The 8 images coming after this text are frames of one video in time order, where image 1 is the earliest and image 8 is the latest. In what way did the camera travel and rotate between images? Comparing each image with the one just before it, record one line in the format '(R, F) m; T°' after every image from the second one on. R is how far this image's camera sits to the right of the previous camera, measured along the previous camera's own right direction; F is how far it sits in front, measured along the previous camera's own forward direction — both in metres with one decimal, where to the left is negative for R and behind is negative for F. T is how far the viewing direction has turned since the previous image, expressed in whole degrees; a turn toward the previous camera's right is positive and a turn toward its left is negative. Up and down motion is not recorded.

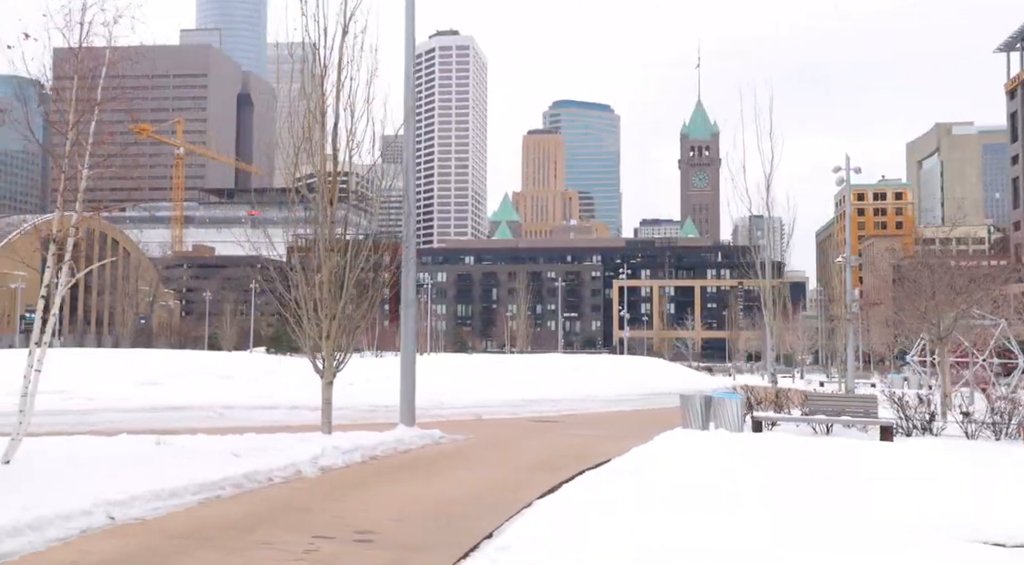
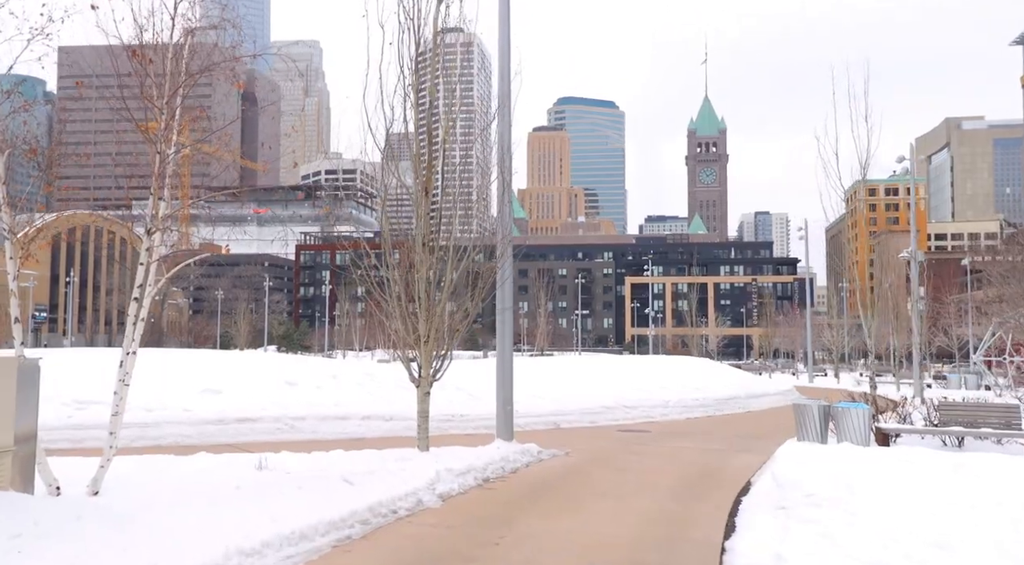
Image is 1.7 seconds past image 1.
(-1.6, +1.7) m; 0°
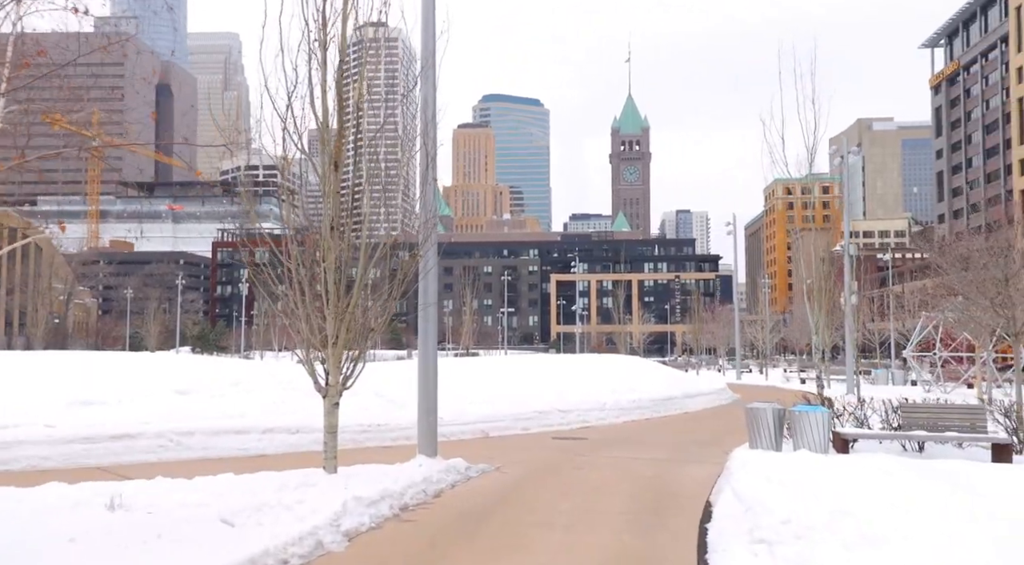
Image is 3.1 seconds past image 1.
(0.0, +1.9) m; +4°
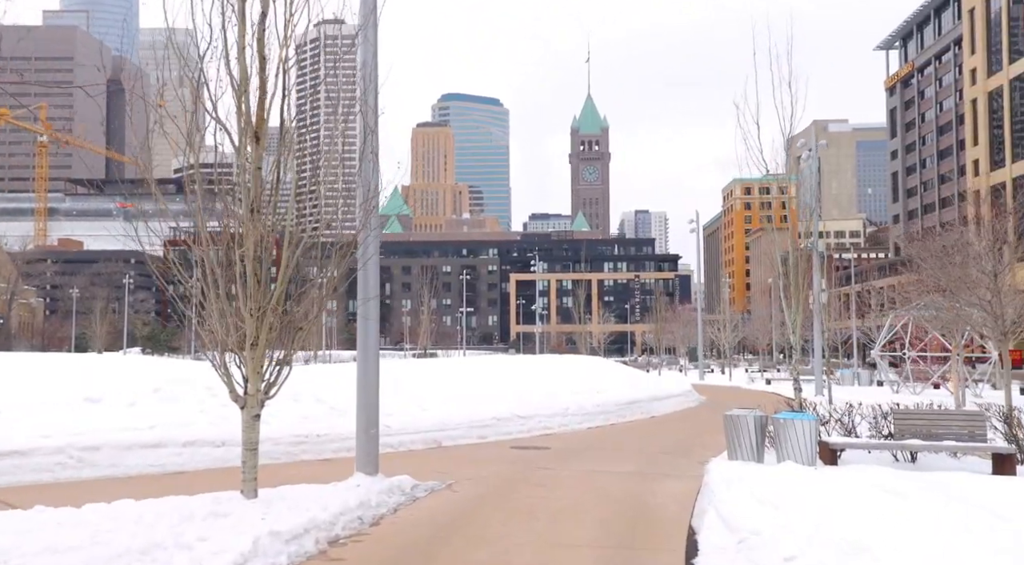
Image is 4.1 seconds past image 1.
(+0.1, +1.6) m; +2°
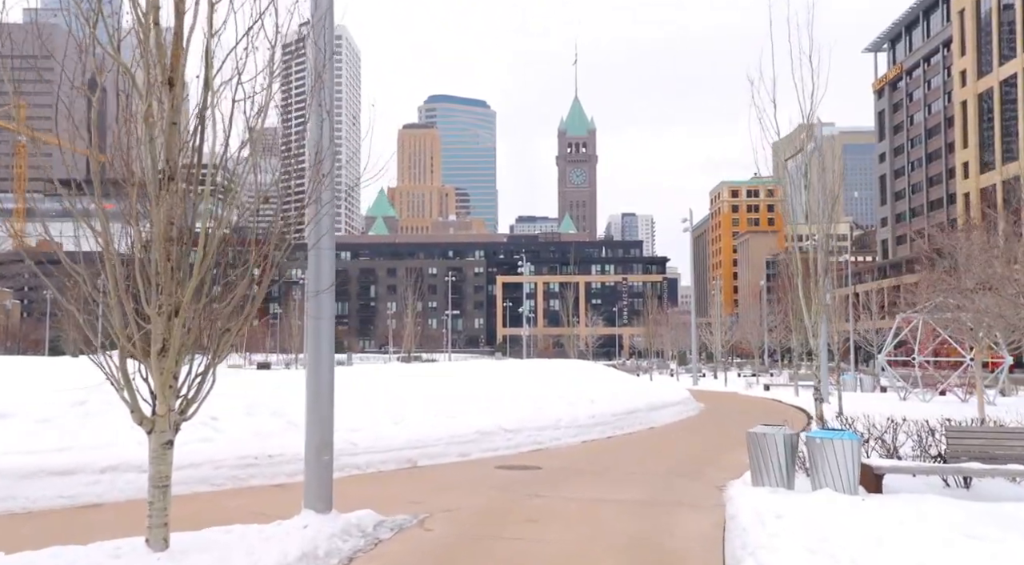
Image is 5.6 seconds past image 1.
(0.0, +2.1) m; +1°
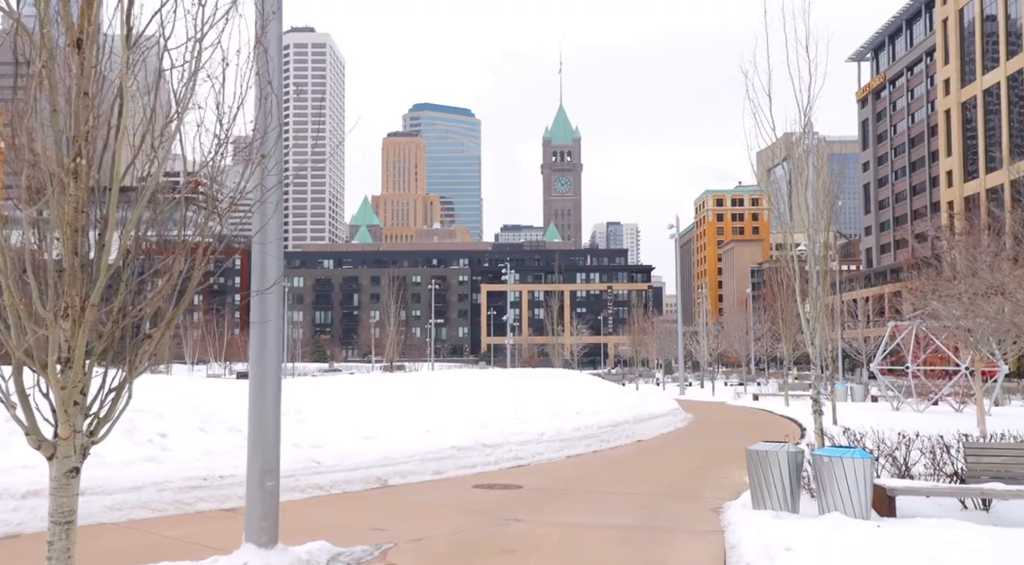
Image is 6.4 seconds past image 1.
(+0.1, +1.1) m; +1°
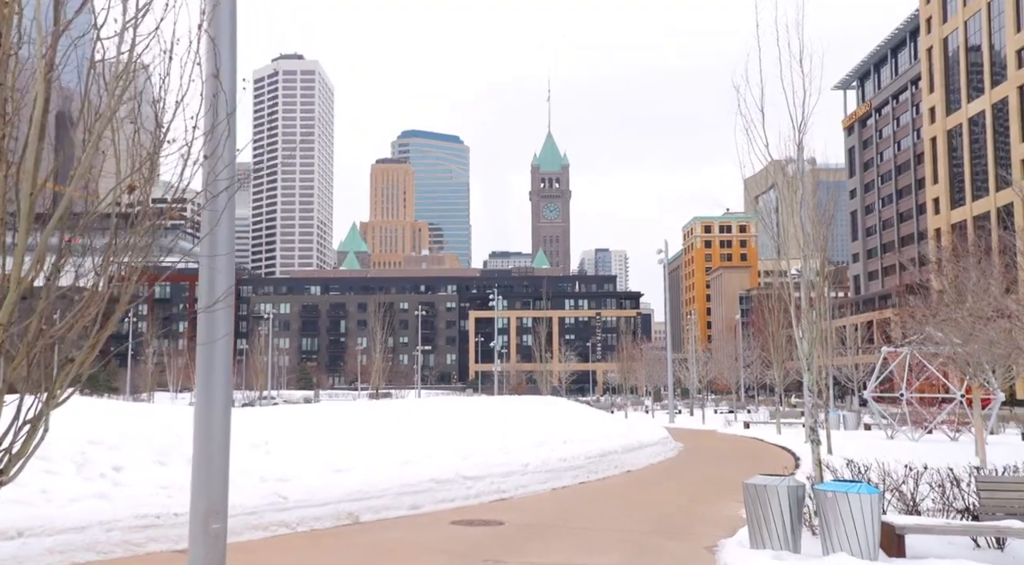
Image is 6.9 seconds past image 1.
(+0.1, +0.8) m; +1°
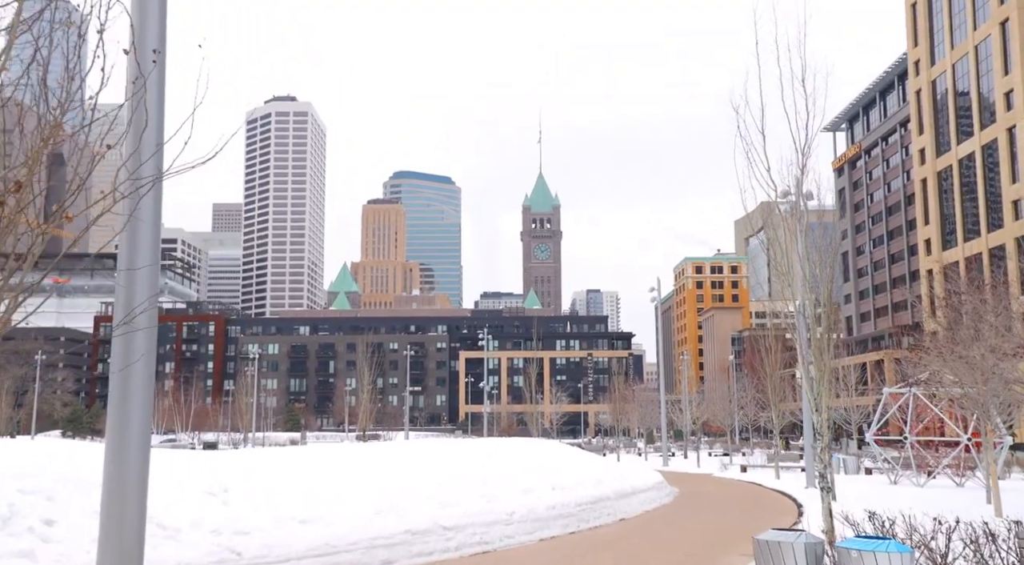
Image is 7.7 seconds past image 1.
(+0.1, +1.1) m; 0°
